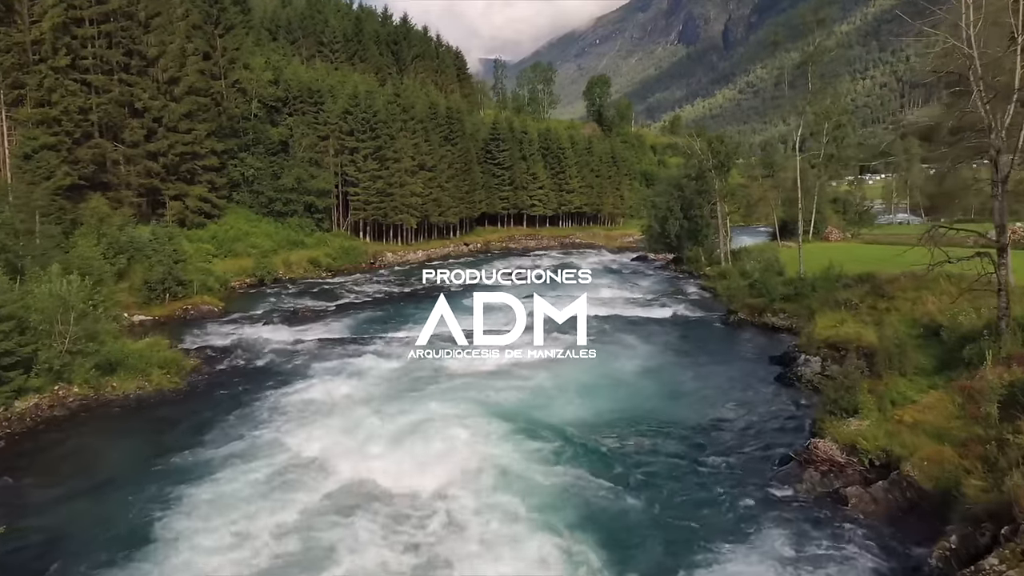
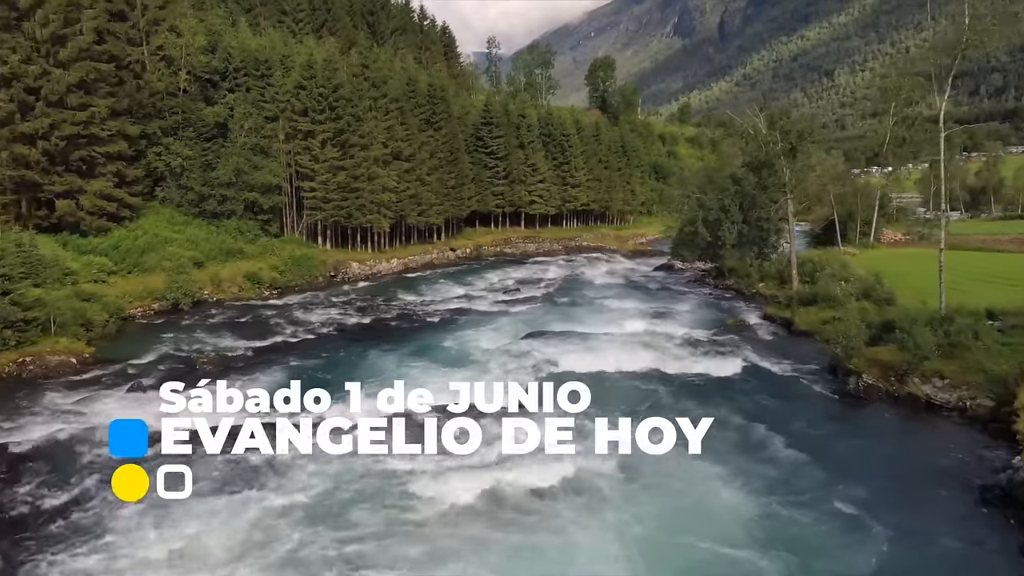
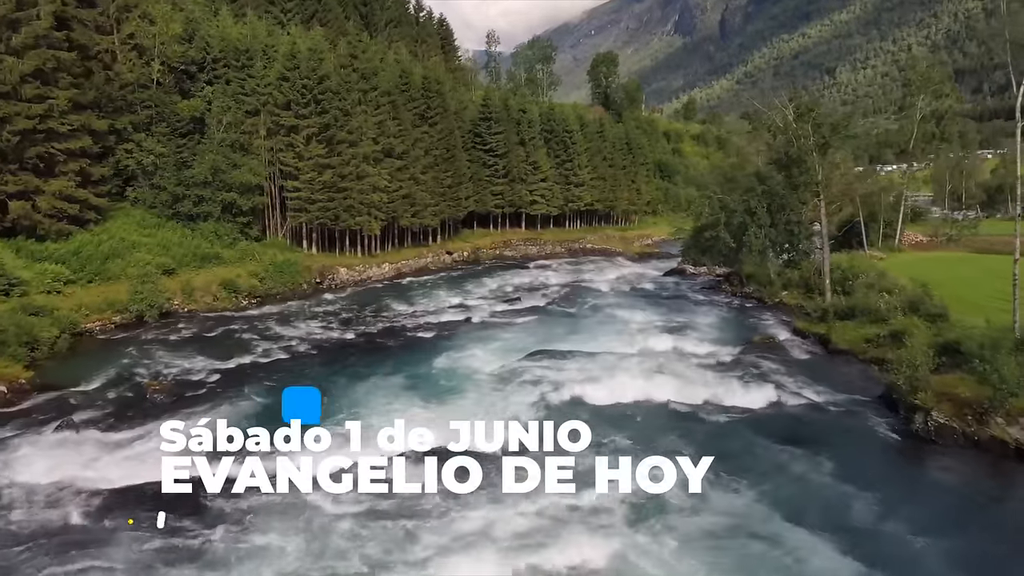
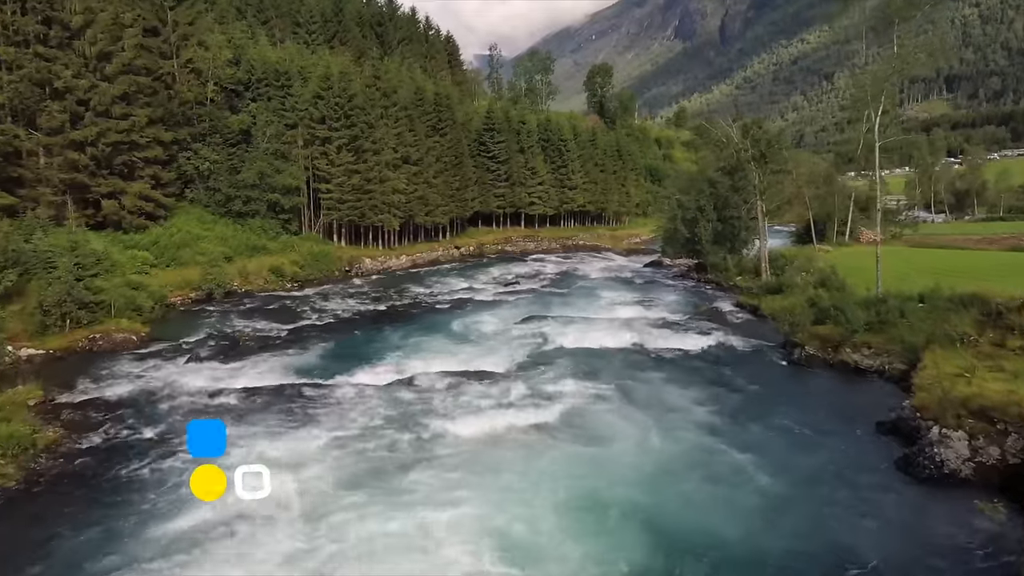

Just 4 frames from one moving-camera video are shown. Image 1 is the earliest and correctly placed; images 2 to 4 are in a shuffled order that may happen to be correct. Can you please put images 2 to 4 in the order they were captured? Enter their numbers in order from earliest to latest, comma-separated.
4, 2, 3
